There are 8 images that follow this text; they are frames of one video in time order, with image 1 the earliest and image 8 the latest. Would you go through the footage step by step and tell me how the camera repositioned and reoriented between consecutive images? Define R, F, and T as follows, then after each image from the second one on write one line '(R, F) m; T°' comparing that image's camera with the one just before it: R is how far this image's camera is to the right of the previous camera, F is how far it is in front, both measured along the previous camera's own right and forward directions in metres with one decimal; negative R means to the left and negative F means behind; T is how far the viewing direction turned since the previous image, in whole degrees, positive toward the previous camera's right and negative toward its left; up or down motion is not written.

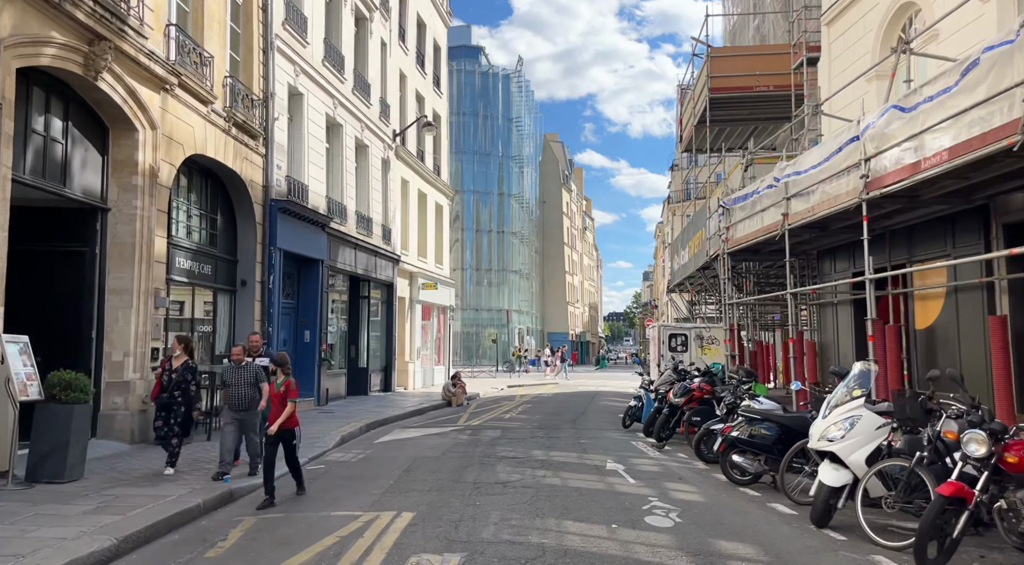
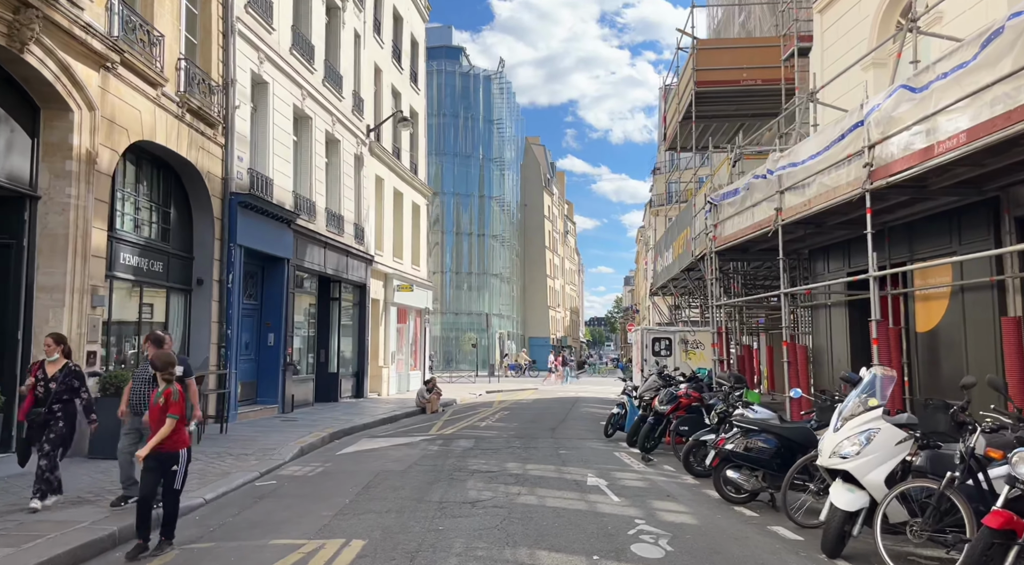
(+0.1, +0.9) m; +1°
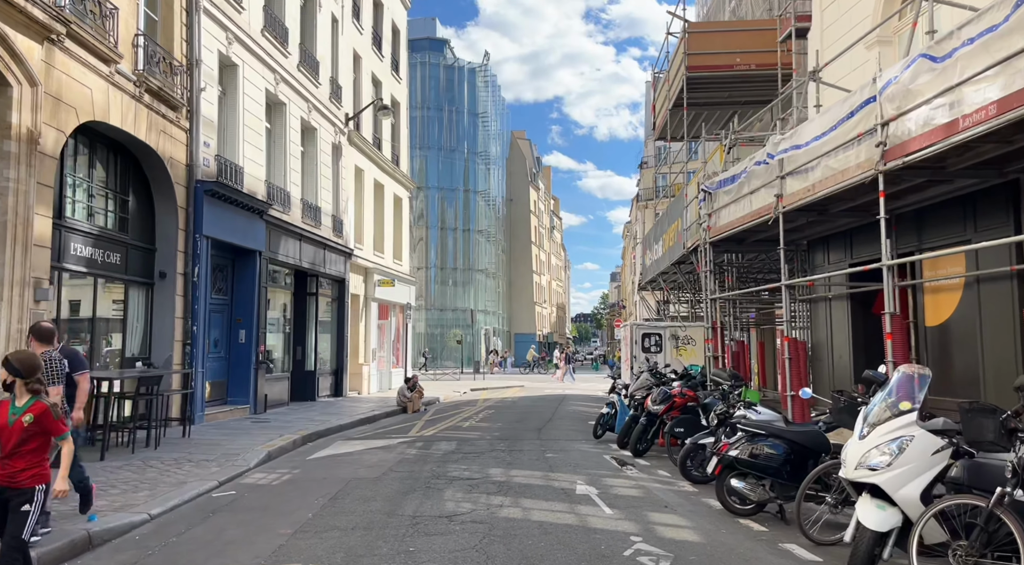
(0.0, +0.8) m; +1°
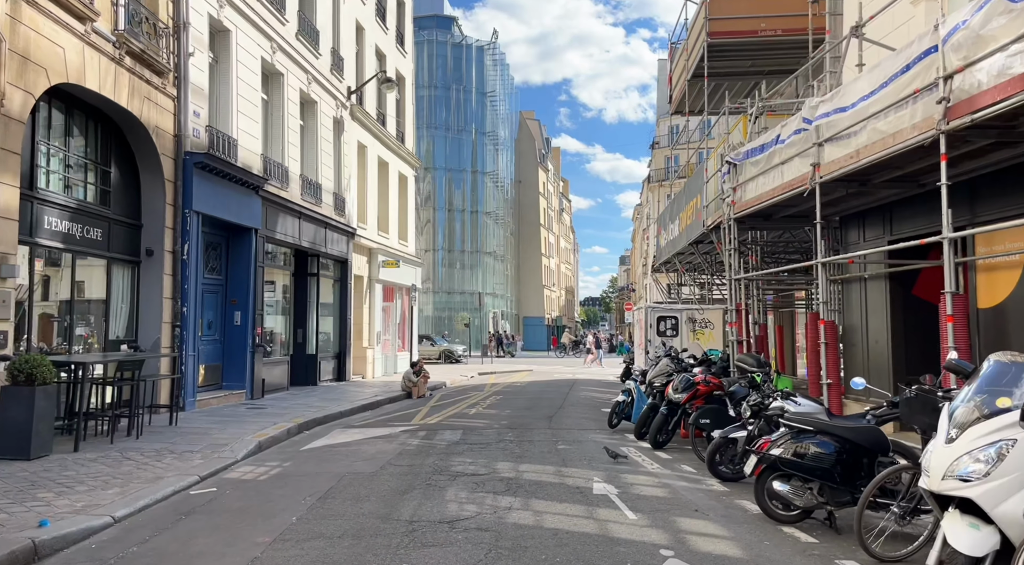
(0.0, +0.9) m; -1°
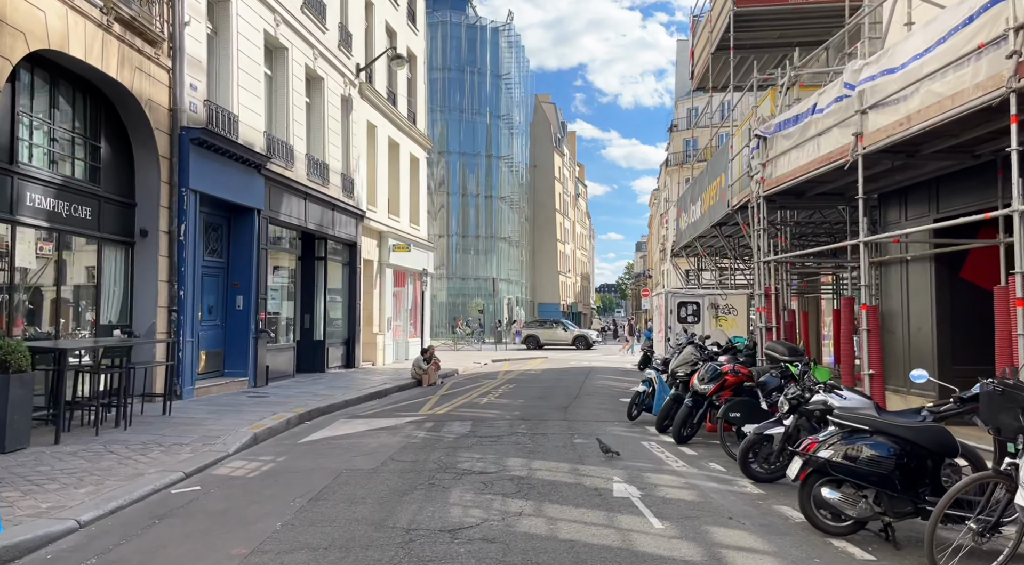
(0.0, +0.7) m; -1°
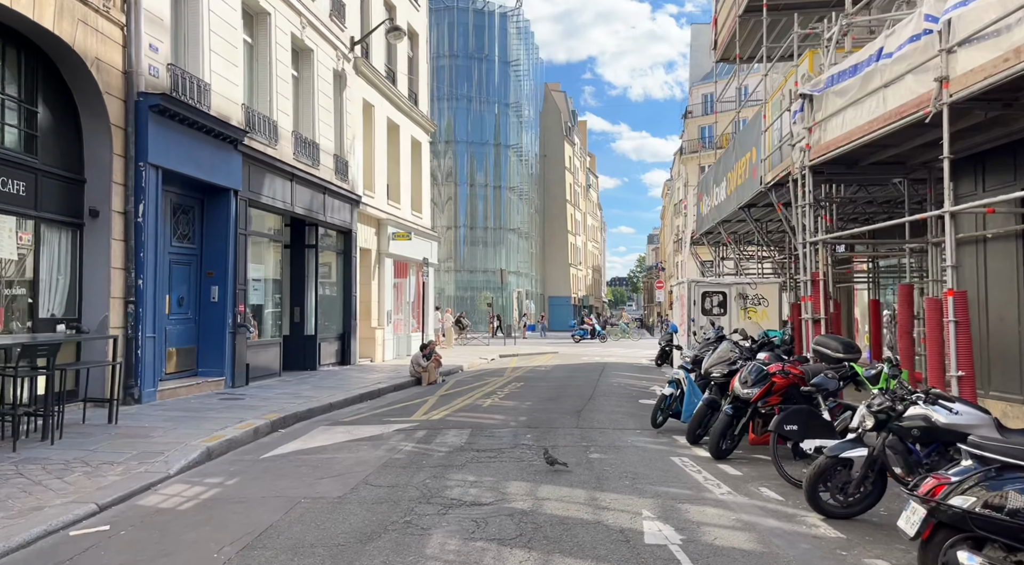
(+0.1, +1.6) m; -1°
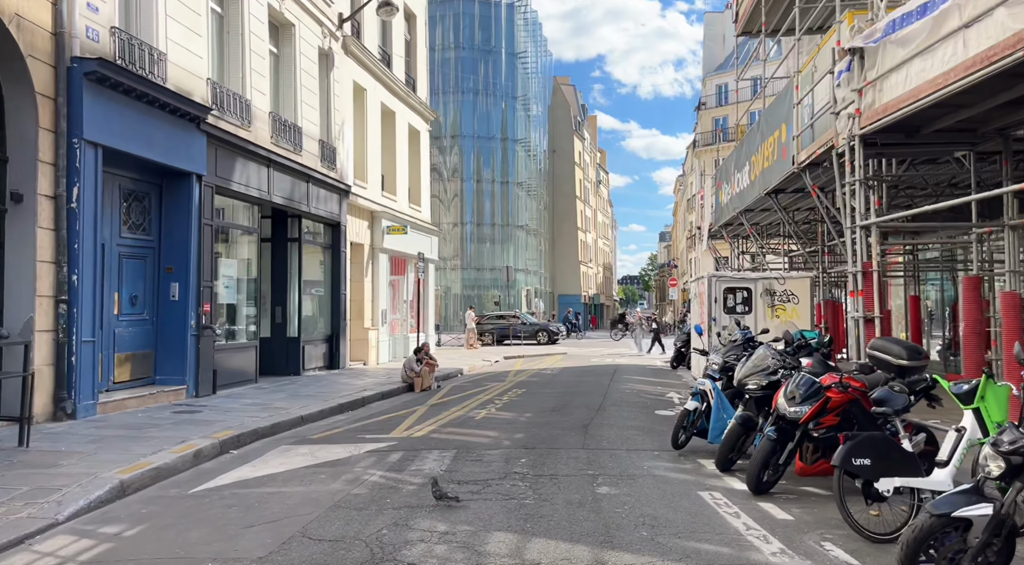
(+0.2, +1.6) m; -1°
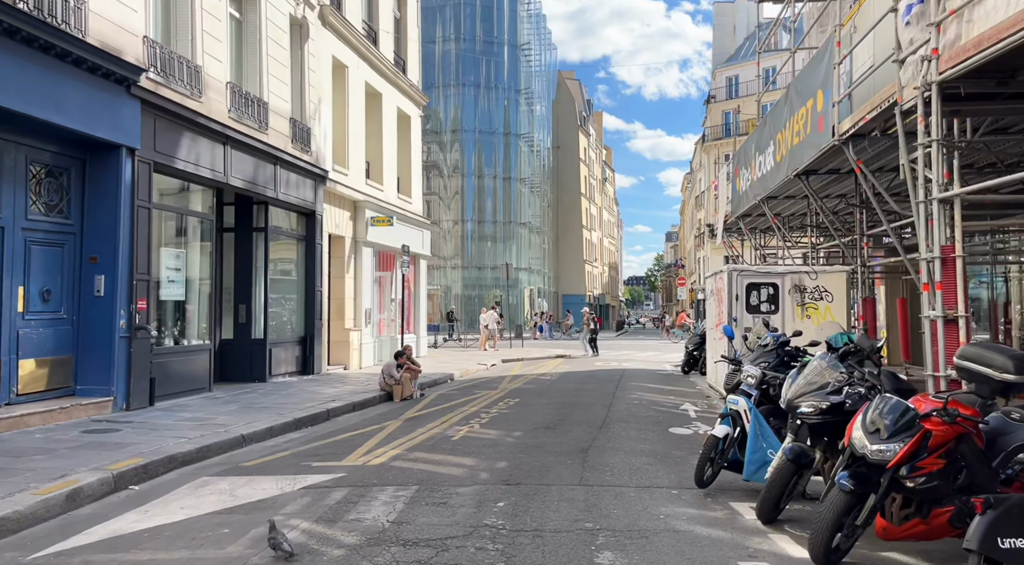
(+0.2, +1.8) m; 0°
